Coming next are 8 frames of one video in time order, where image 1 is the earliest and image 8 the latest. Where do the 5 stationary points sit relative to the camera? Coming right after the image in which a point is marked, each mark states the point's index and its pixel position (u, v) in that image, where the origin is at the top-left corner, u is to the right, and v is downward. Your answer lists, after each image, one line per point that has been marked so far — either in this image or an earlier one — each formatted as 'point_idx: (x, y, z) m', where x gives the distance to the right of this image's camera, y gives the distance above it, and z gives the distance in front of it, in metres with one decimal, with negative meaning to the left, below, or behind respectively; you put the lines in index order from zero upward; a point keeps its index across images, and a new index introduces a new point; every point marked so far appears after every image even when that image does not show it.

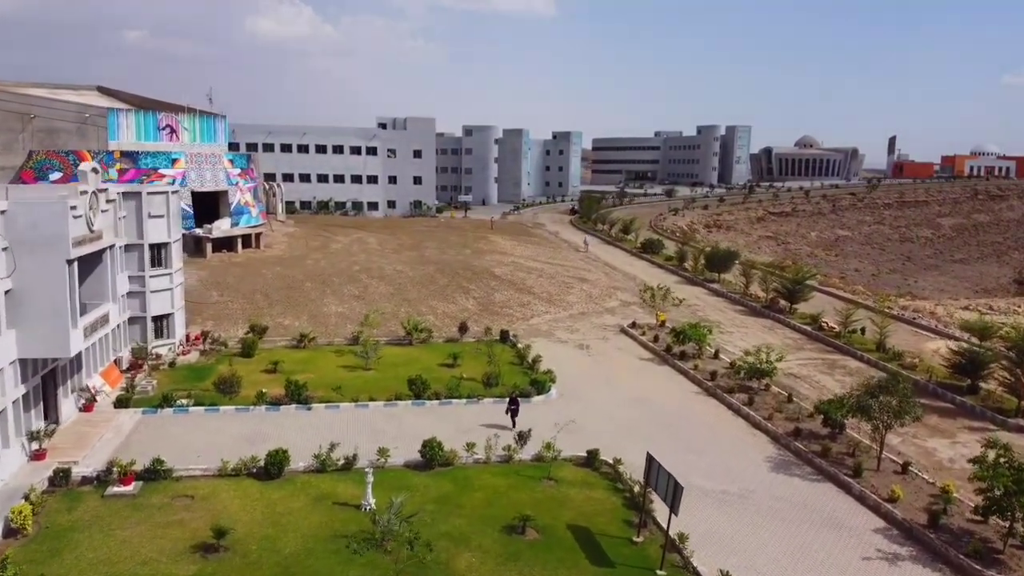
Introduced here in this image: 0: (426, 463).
0: (-2.1, -4.2, +18.7) m
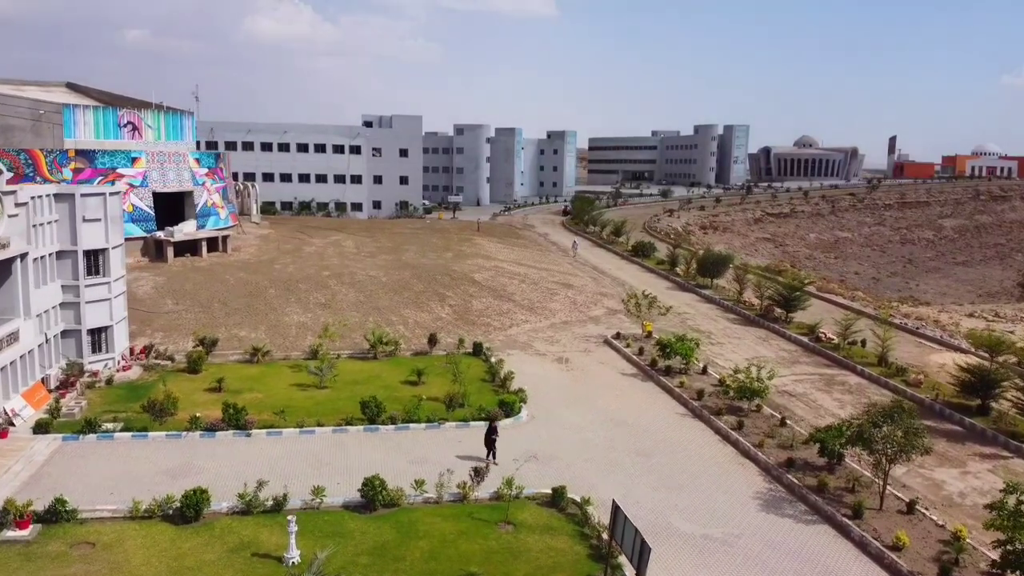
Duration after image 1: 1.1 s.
0: (-3.1, -4.6, +16.5) m
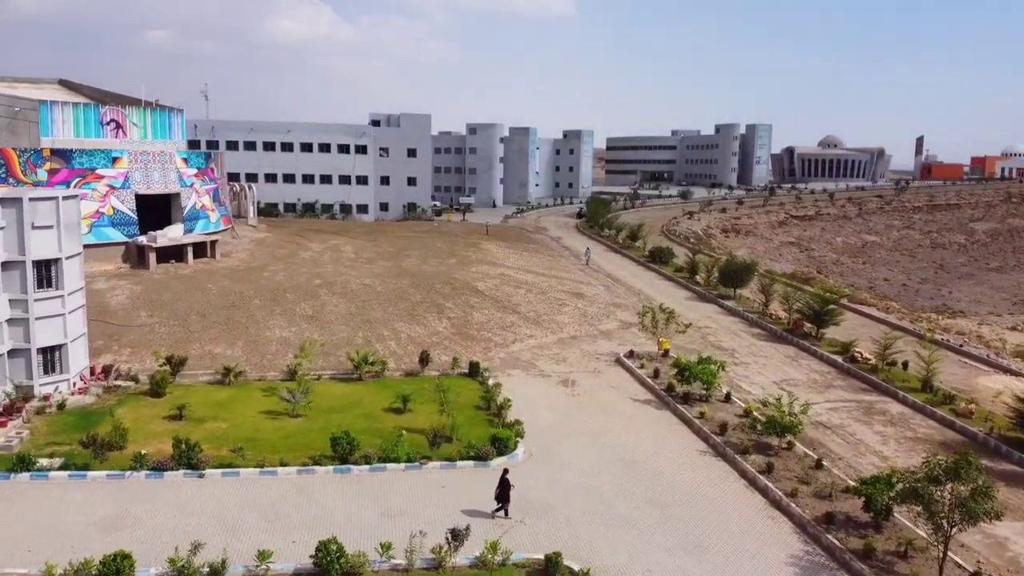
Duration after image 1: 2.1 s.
0: (-3.4, -5.0, +13.7) m
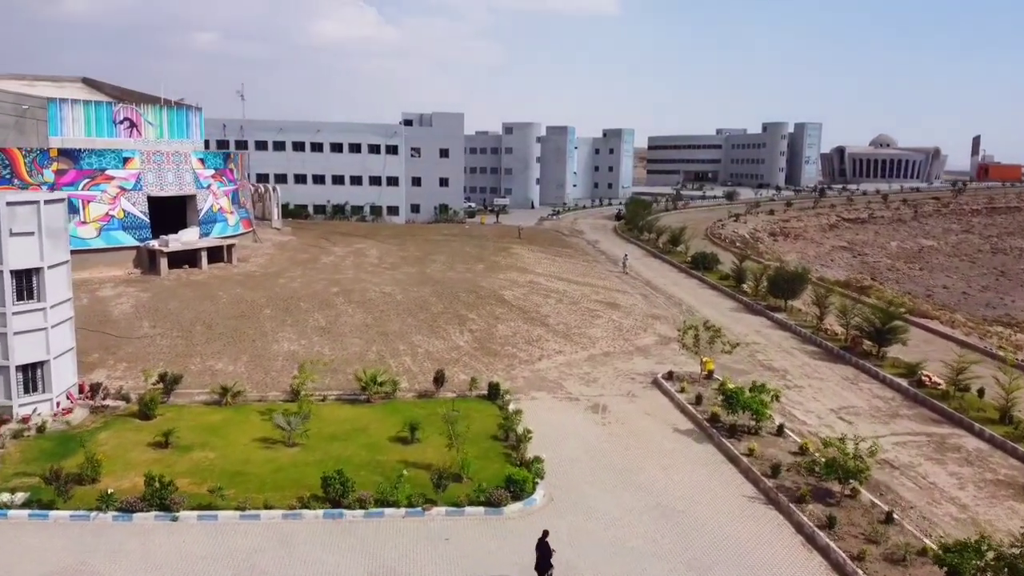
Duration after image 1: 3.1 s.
0: (-3.3, -5.4, +11.4) m
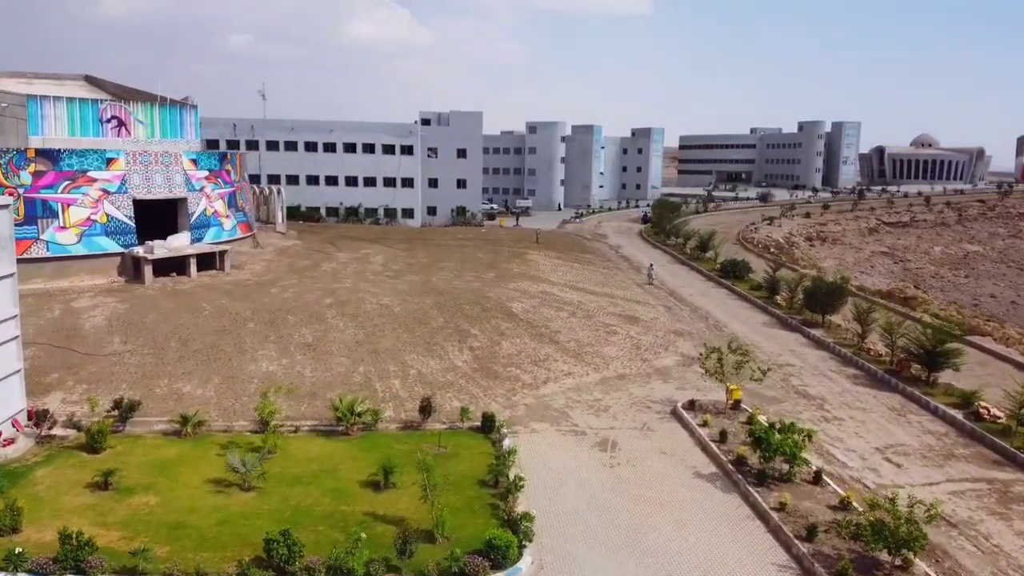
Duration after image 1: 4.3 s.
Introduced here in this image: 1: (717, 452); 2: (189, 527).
0: (-3.9, -5.9, +8.8) m
1: (+5.2, -4.1, +19.6) m
2: (-6.4, -4.7, +15.4) m
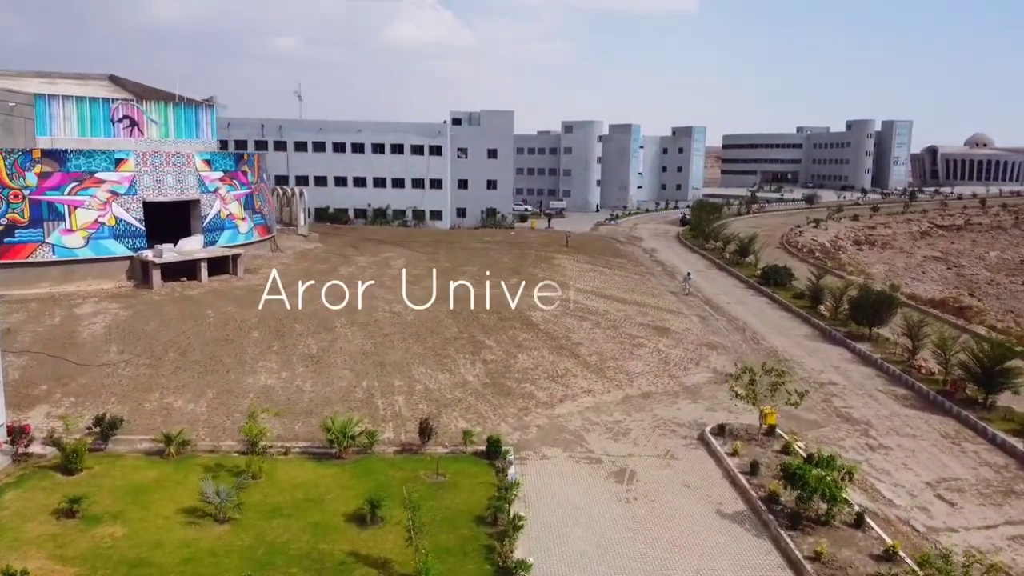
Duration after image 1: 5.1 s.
0: (-4.3, -6.1, +7.3) m
1: (+5.3, -4.5, +17.6) m
2: (-6.5, -5.0, +14.0) m
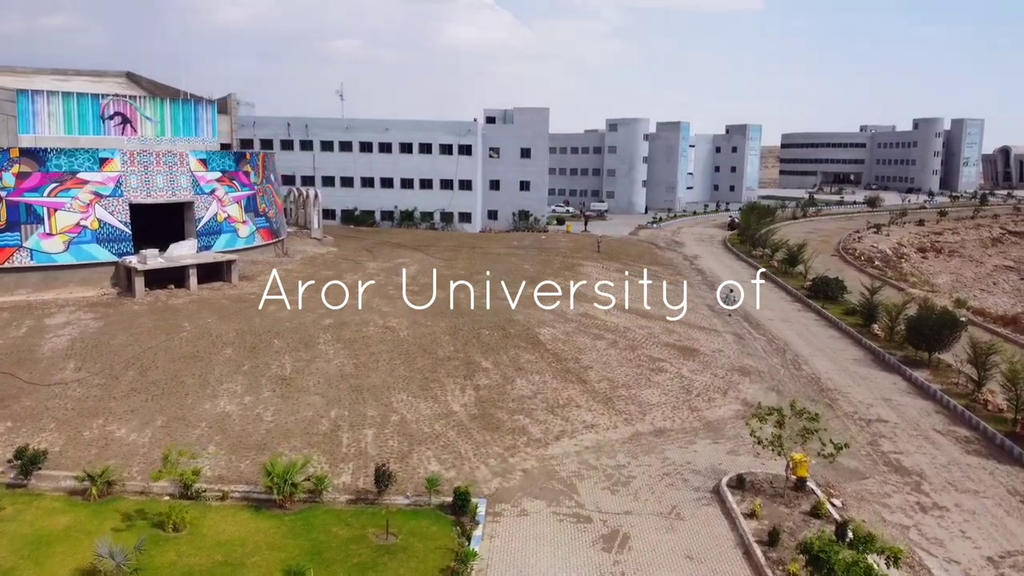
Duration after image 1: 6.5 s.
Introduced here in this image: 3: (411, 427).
0: (-5.8, -6.6, +4.7) m
1: (+4.6, -5.0, +14.3) m
2: (-7.4, -5.4, +11.5) m
3: (-2.6, -3.5, +19.8) m
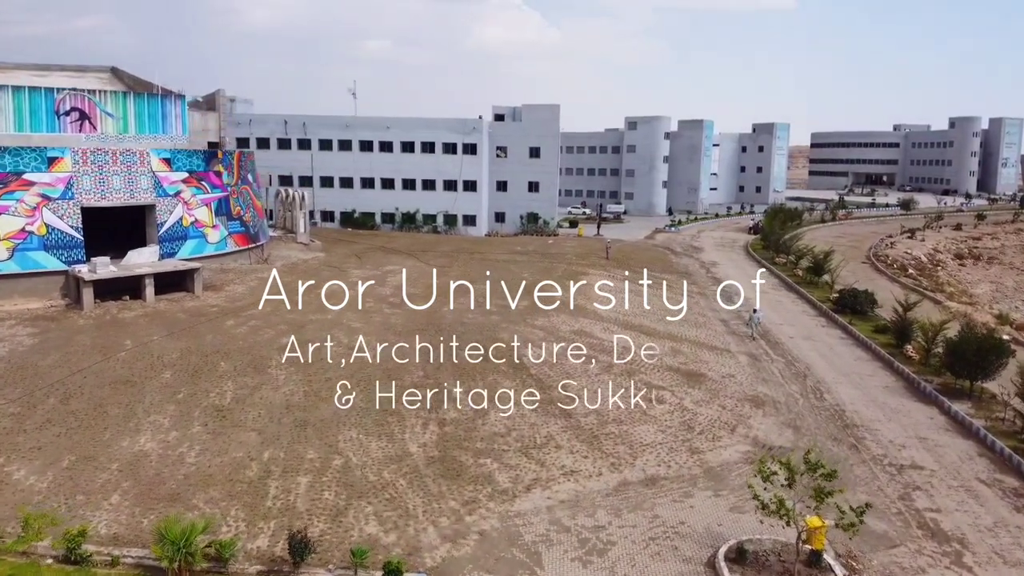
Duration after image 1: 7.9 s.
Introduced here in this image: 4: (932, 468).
0: (-7.1, -7.0, +1.9) m
1: (+3.5, -5.6, +11.2) m
2: (-8.5, -5.8, +8.8) m
3: (-3.4, -4.0, +16.9) m
4: (+10.5, -4.4, +19.4) m
